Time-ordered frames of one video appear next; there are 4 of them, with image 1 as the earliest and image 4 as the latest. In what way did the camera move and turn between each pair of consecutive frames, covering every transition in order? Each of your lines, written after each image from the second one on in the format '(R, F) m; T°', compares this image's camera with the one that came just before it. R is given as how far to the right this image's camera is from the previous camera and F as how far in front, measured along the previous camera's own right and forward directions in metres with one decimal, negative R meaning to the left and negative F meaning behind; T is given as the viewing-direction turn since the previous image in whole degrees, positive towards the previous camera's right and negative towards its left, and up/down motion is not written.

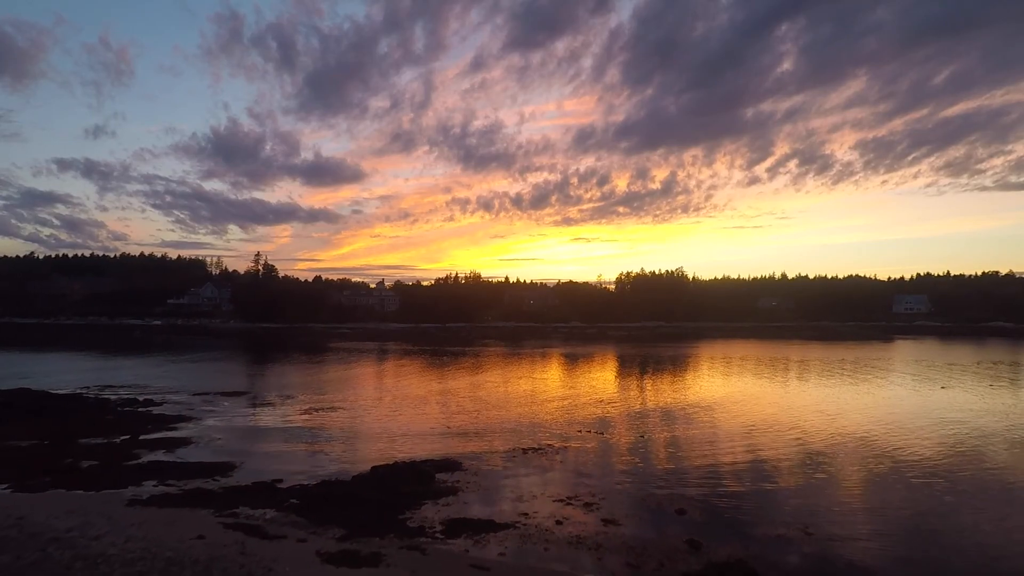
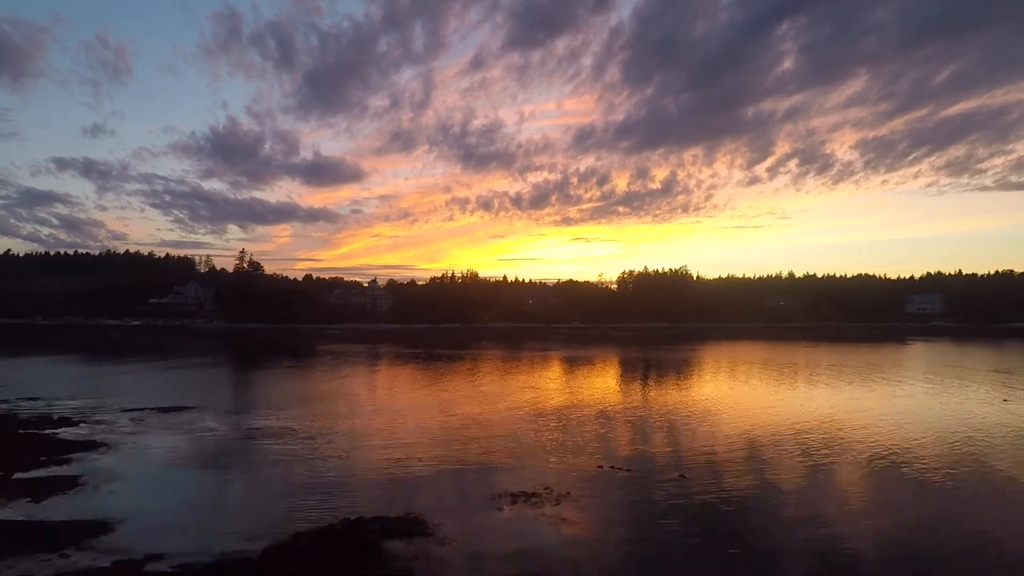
(0.0, +0.7) m; 0°
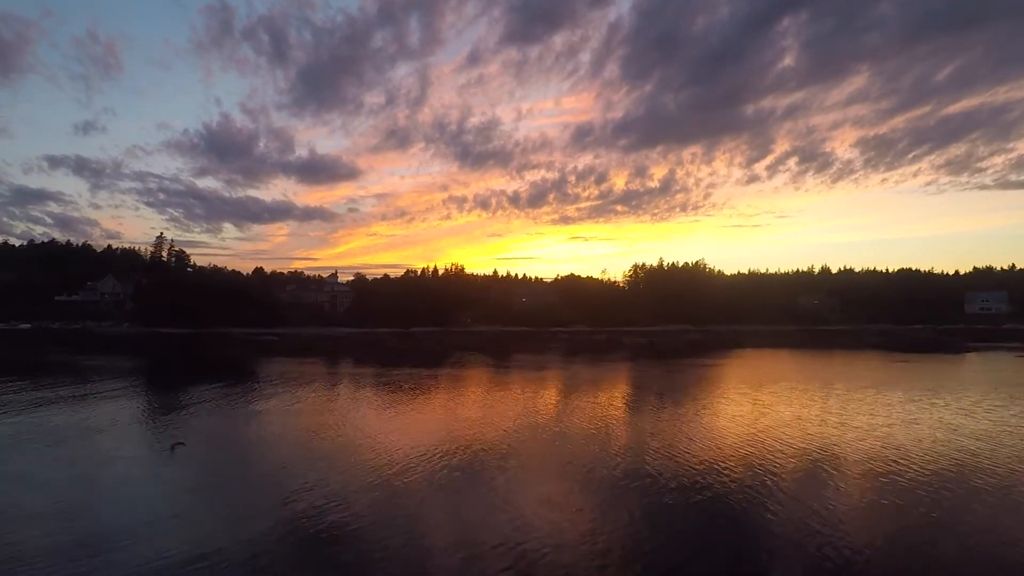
(+0.2, +2.7) m; 0°
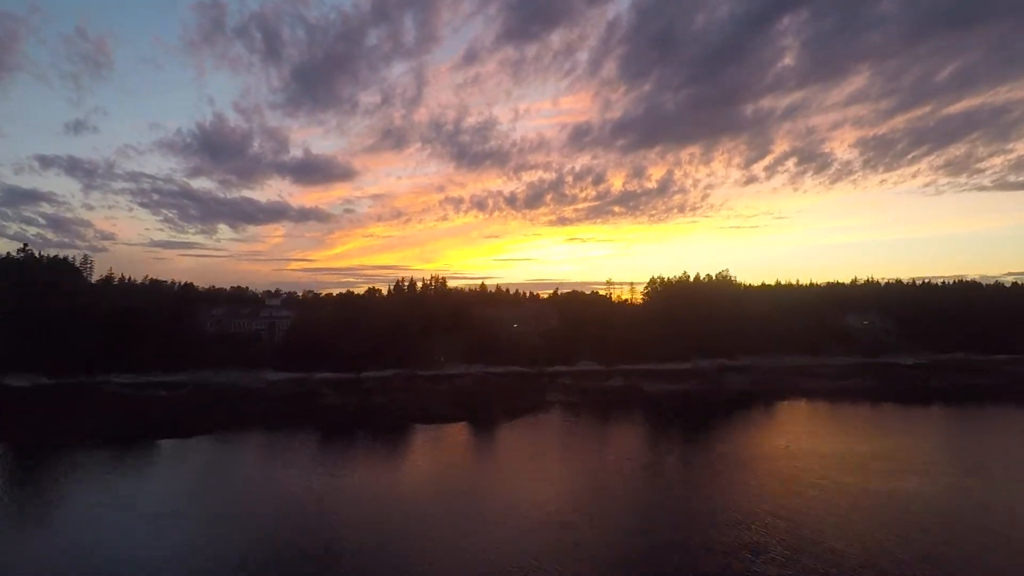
(-0.1, +2.7) m; 0°
